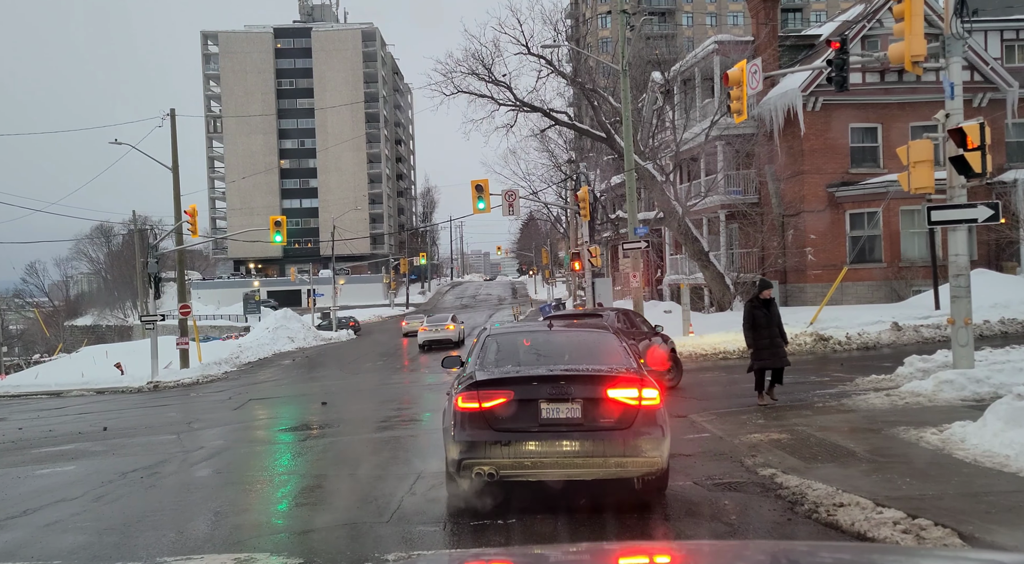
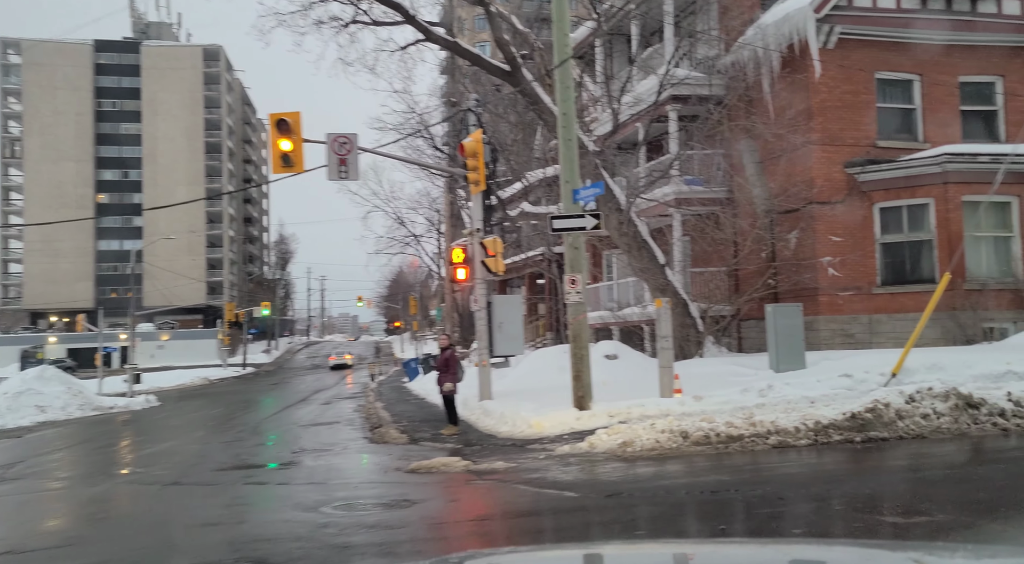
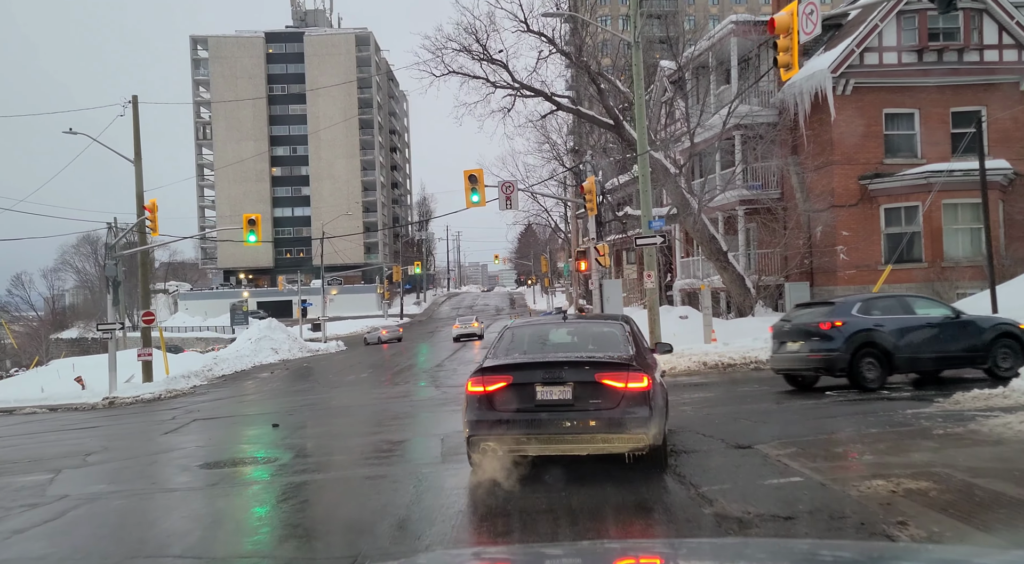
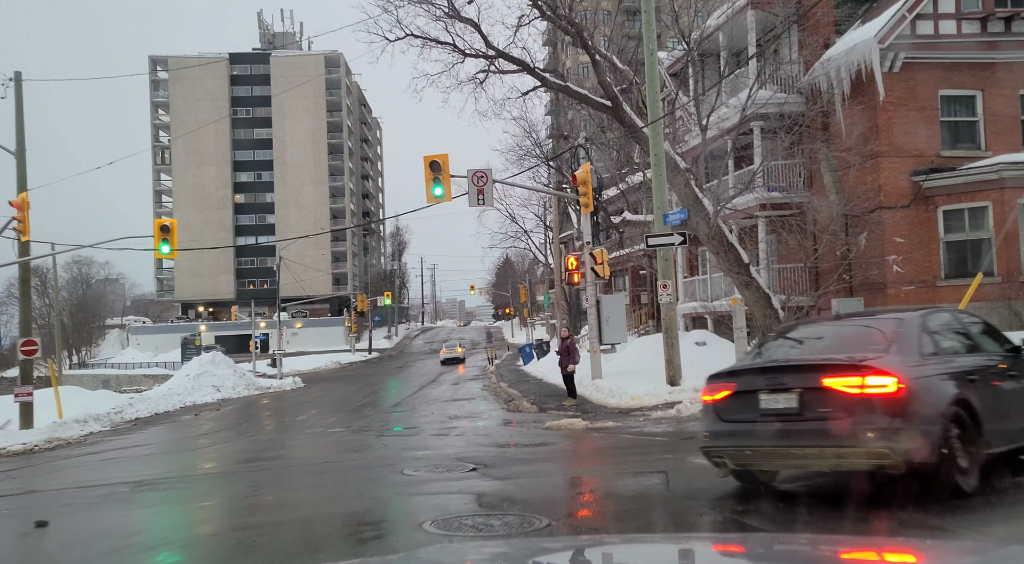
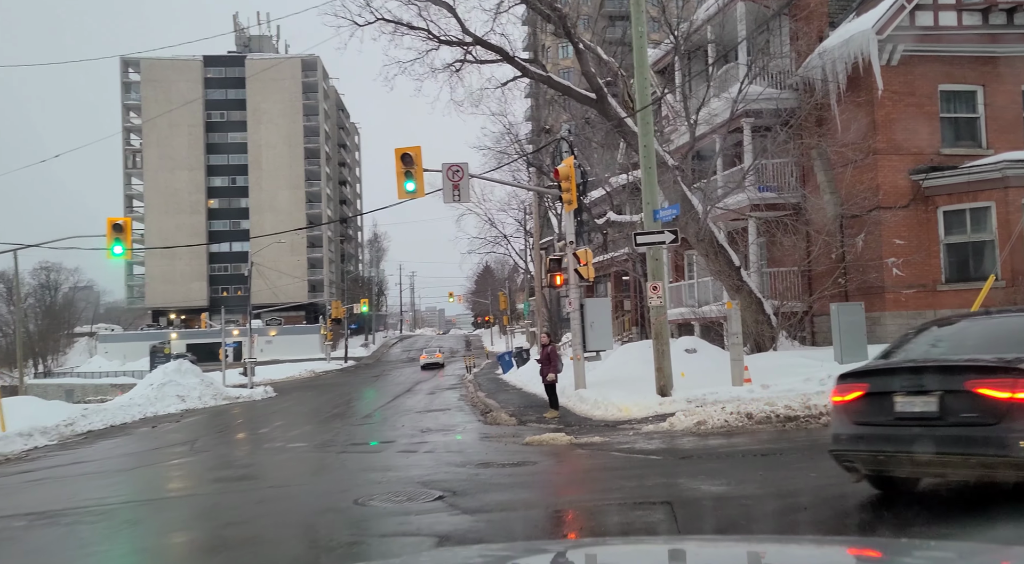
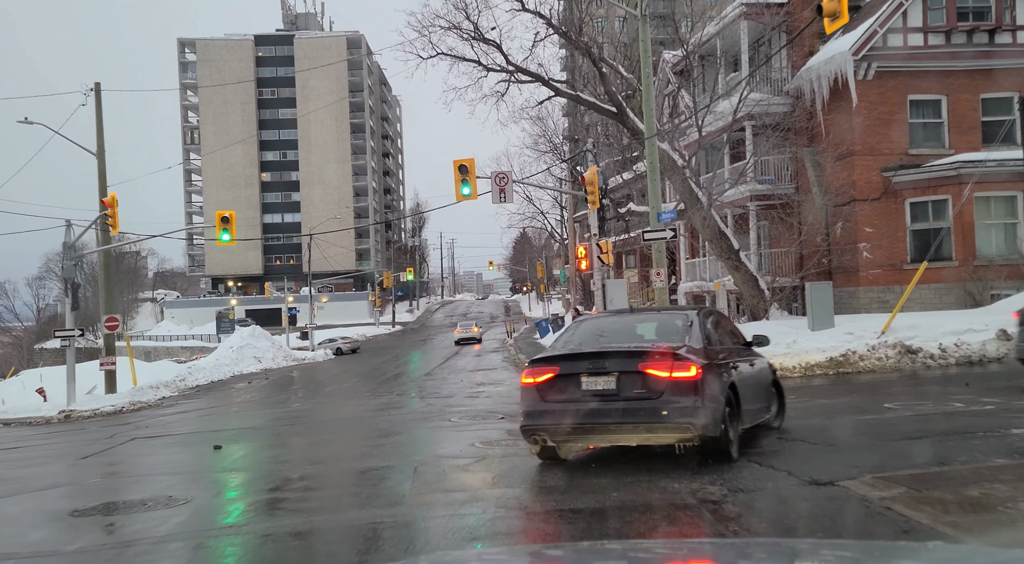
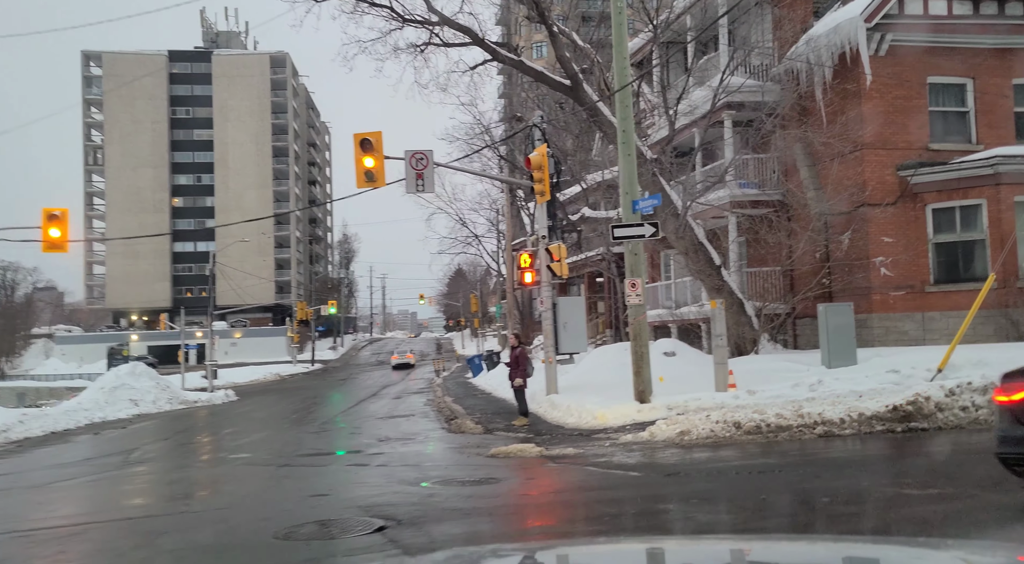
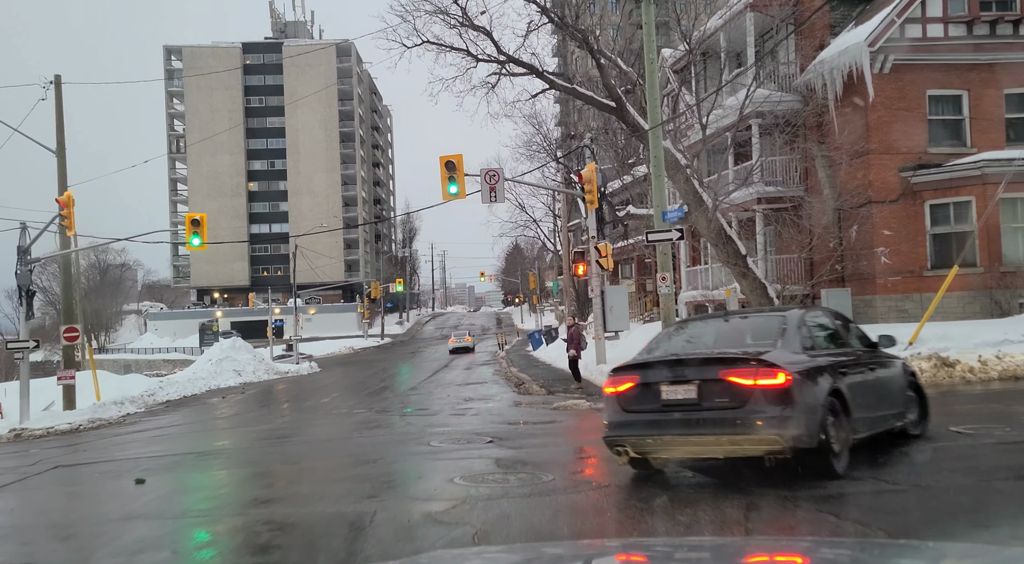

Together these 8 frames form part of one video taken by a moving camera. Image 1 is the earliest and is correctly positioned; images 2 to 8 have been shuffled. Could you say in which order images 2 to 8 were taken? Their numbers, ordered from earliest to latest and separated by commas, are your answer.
3, 6, 8, 4, 5, 7, 2
